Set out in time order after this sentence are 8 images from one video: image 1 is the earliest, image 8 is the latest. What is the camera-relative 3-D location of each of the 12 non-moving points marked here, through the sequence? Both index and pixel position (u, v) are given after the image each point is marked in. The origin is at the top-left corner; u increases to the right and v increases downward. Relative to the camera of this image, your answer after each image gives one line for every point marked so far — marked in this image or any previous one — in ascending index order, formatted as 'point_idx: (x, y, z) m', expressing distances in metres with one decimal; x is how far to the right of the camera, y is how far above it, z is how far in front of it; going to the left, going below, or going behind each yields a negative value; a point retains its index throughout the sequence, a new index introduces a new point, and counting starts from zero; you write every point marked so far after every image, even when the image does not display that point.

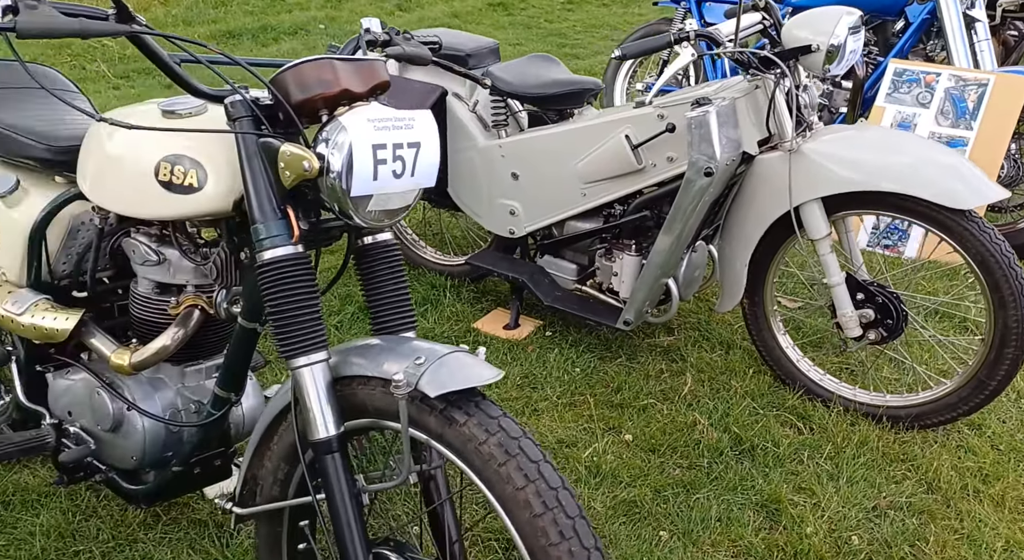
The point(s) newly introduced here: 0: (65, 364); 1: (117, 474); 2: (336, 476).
0: (-1.0, -0.2, +2.6) m
1: (-0.9, -0.4, +2.6) m
2: (-0.3, -0.3, +1.9) m
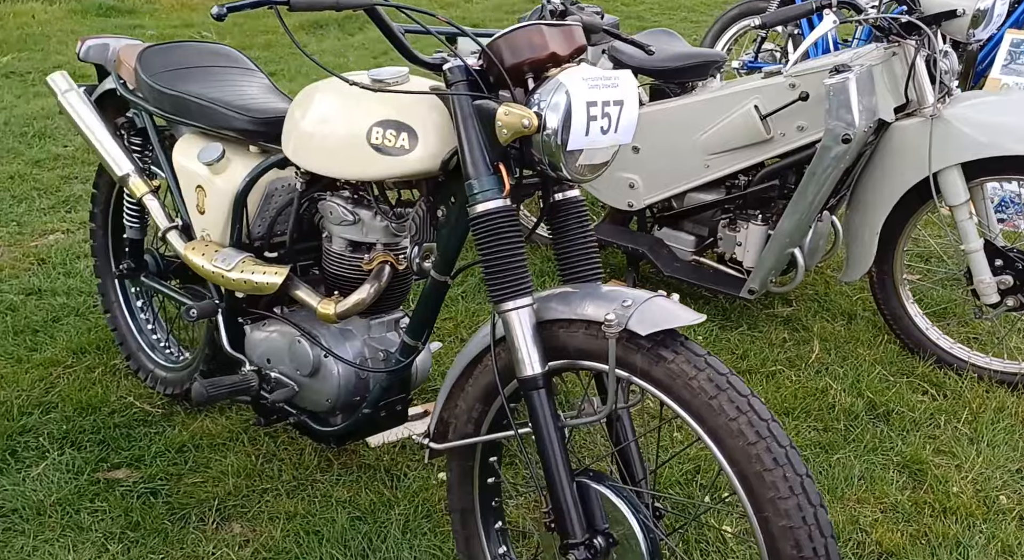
0: (-0.6, -0.1, +2.8) m
1: (-0.5, -0.3, +2.8) m
2: (0.0, -0.2, +2.0) m
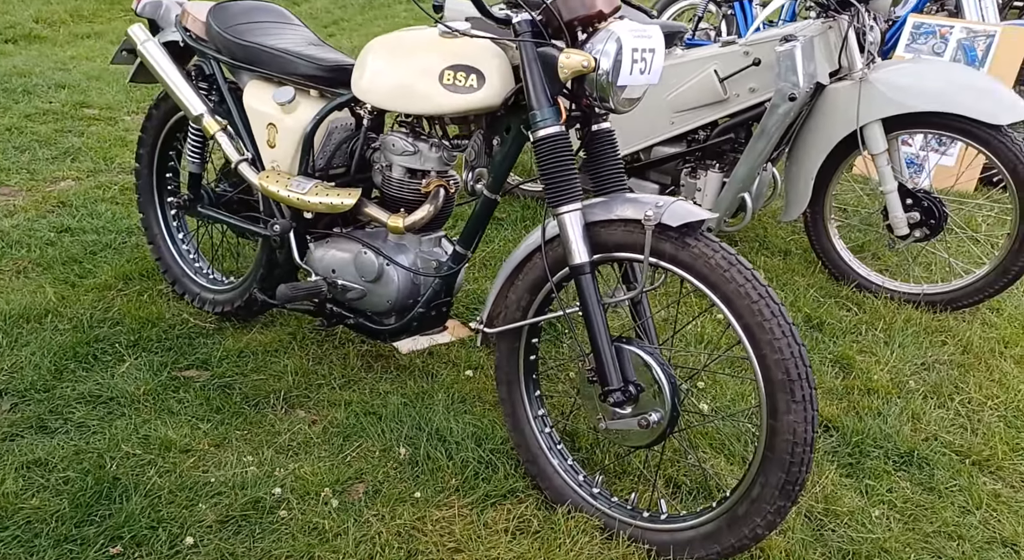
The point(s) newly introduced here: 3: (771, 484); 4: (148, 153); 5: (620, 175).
0: (-0.6, +0.1, +3.4) m
1: (-0.4, -0.1, +3.3) m
2: (+0.2, 0.0, +2.6) m
3: (+0.6, -0.5, +2.5) m
4: (-1.3, +0.4, +3.9) m
5: (+0.2, +0.2, +2.6) m
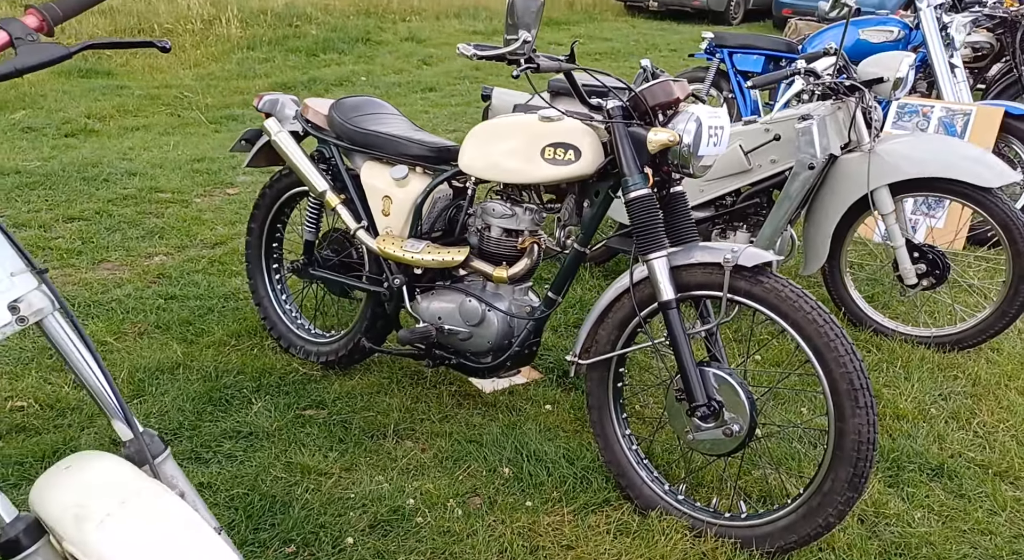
0: (-0.3, 0.0, +3.9) m
1: (-0.2, -0.3, +3.9) m
2: (+0.5, -0.1, +3.2) m
3: (+0.9, -0.5, +3.0) m
4: (-1.0, +0.2, +4.5) m
5: (+0.5, +0.1, +3.2) m
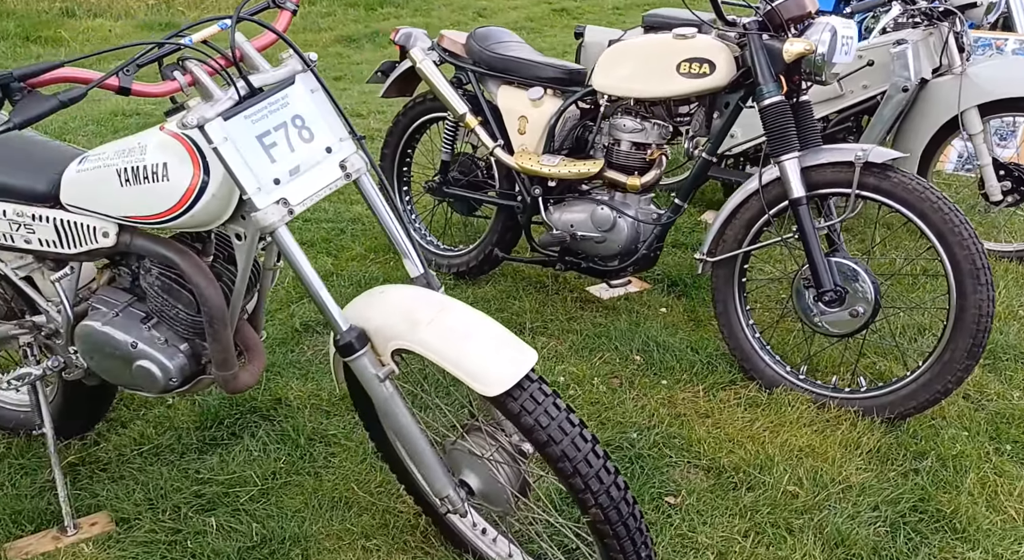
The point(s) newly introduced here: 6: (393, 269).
0: (+0.2, +0.3, +4.3) m
1: (+0.3, +0.1, +4.3) m
2: (+0.9, +0.2, +3.6) m
3: (+1.4, -0.2, +3.4) m
4: (-0.5, +0.6, +4.9) m
5: (+1.0, +0.5, +3.6) m
6: (-0.5, 0.0, +4.8) m
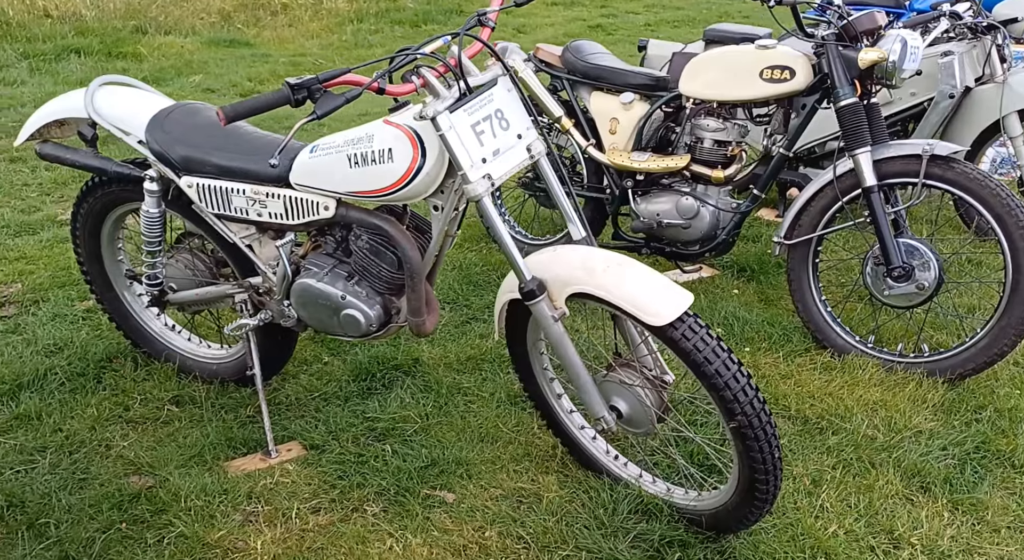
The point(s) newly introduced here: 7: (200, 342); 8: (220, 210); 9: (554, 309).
0: (+0.6, +0.4, +4.8) m
1: (+0.7, +0.1, +4.8) m
2: (+1.3, +0.3, +4.1) m
3: (+1.8, -0.1, +3.9) m
4: (-0.1, +0.6, +5.5) m
5: (+1.4, +0.5, +4.1) m
6: (-0.1, +0.1, +5.3) m
7: (-1.0, -0.2, +3.7) m
8: (-0.8, +0.2, +3.2) m
9: (+0.1, -0.1, +2.8) m
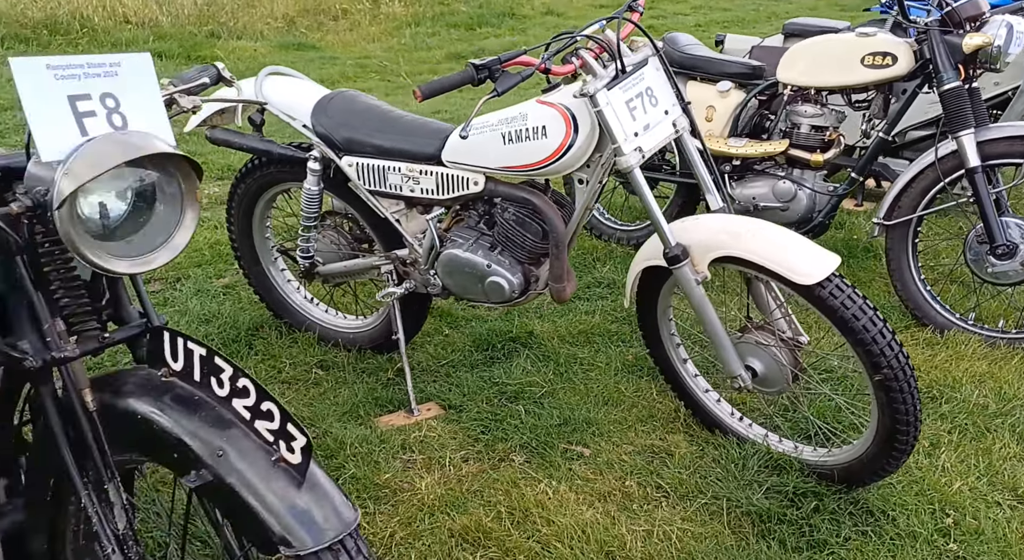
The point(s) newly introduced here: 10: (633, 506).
0: (+1.1, +0.5, +5.0) m
1: (+1.2, +0.2, +5.0) m
2: (+1.8, +0.4, +4.3) m
3: (+2.2, 0.0, +4.1) m
4: (+0.4, +0.7, +5.7) m
5: (+1.8, +0.6, +4.3) m
6: (+0.4, +0.2, +5.5) m
7: (-0.6, -0.1, +3.9) m
8: (-0.4, +0.3, +3.4) m
9: (+0.5, 0.0, +3.0) m
10: (+0.3, -0.6, +3.2) m
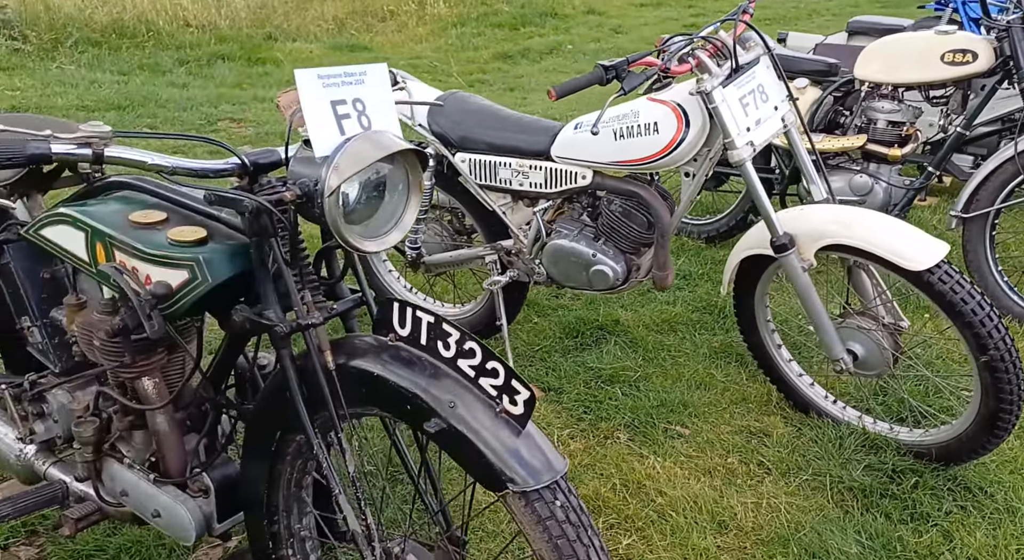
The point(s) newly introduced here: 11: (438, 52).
0: (+1.4, +0.5, +5.2) m
1: (+1.6, +0.3, +5.1) m
2: (+2.1, +0.4, +4.4) m
3: (+2.5, 0.0, +4.2) m
4: (+0.8, +0.7, +5.9) m
5: (+2.2, +0.7, +4.4) m
6: (+0.8, +0.2, +5.7) m
7: (-0.3, -0.1, +4.1) m
8: (-0.1, +0.3, +3.6) m
9: (+0.8, +0.1, +3.2) m
10: (+0.7, -0.6, +3.3) m
11: (-0.7, +2.4, +11.8) m
